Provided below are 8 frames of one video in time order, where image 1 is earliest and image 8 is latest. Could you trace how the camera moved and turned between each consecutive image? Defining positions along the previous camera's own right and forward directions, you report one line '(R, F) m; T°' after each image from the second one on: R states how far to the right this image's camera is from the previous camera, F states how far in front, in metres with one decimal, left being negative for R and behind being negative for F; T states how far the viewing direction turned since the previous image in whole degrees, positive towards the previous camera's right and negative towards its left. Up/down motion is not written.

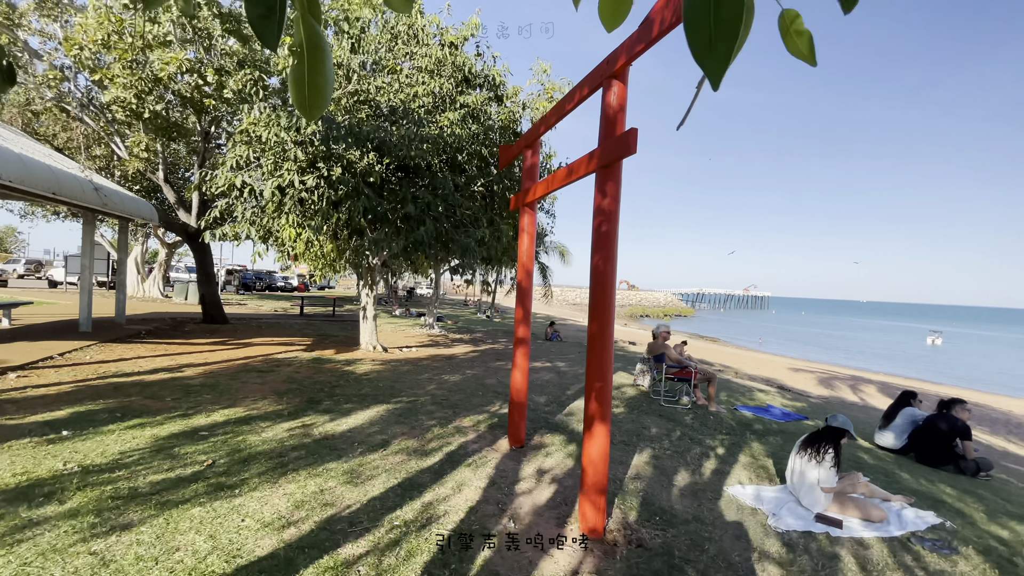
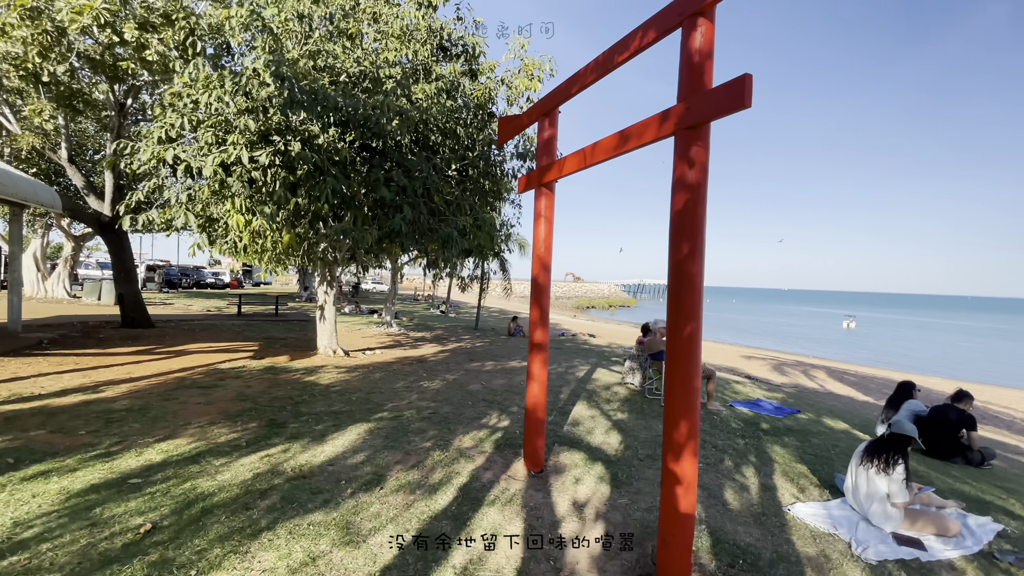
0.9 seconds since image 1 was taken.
(-0.6, +0.8) m; +7°
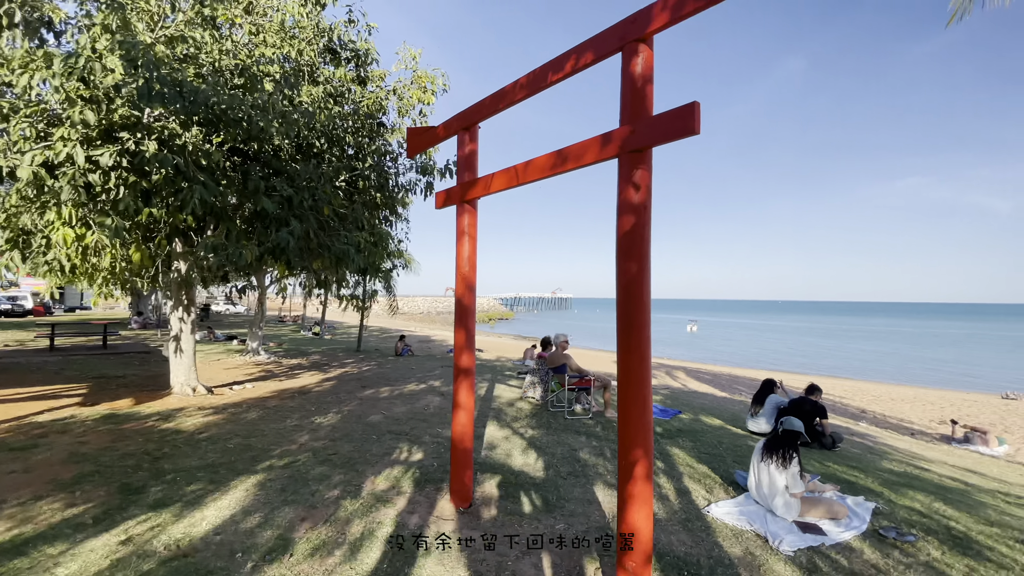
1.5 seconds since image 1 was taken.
(-0.3, +0.2) m; +15°
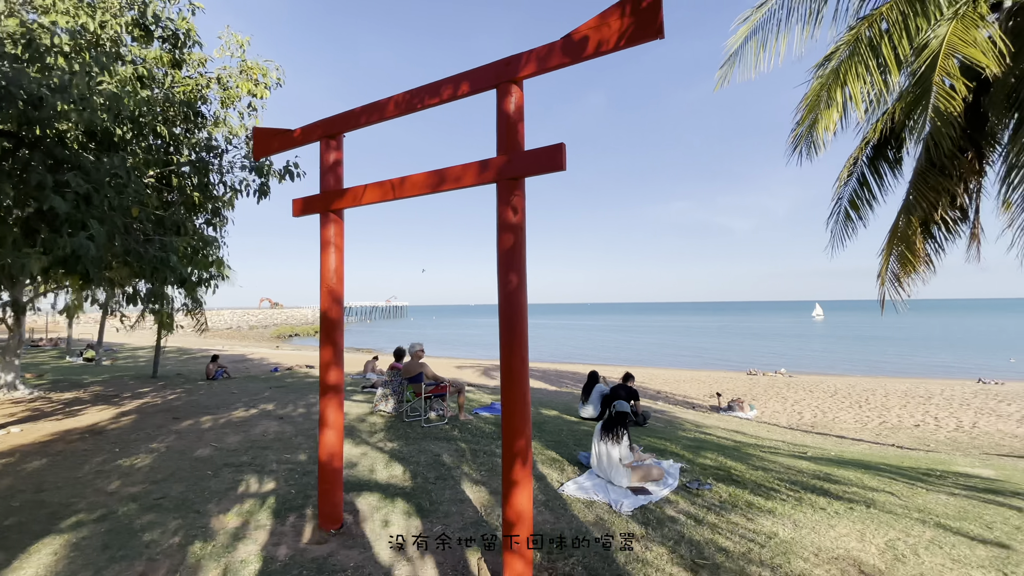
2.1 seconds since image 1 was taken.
(-0.3, -0.1) m; +20°
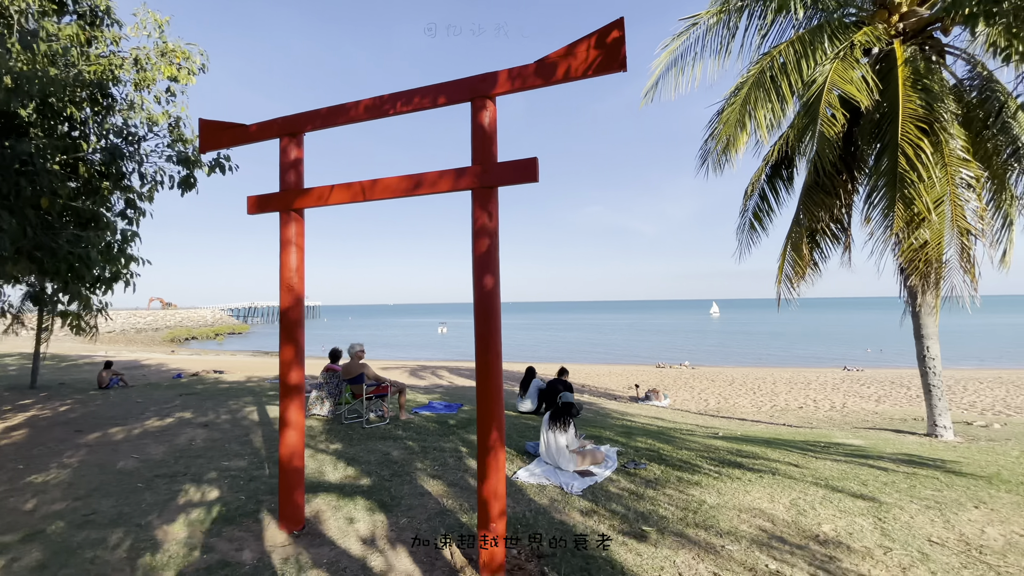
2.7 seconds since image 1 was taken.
(-0.3, -0.2) m; +10°
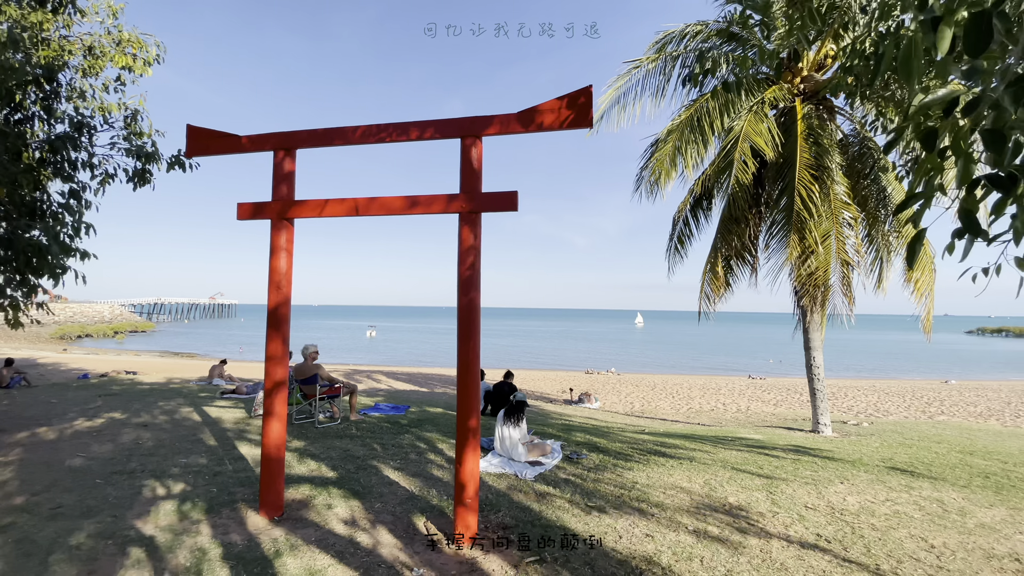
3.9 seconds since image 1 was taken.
(-0.3, -0.5) m; +8°
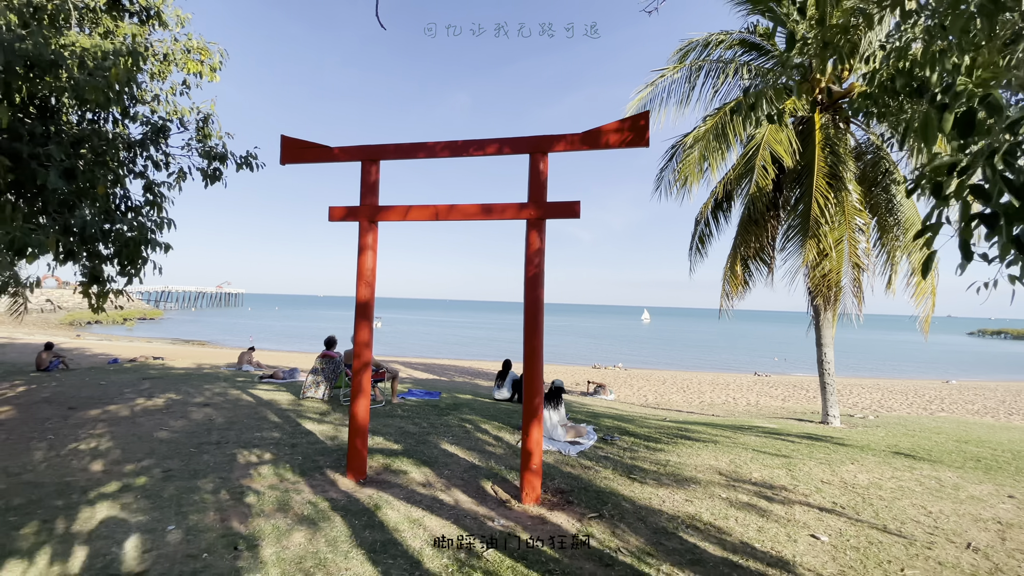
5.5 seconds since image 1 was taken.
(-0.5, -0.6) m; 0°
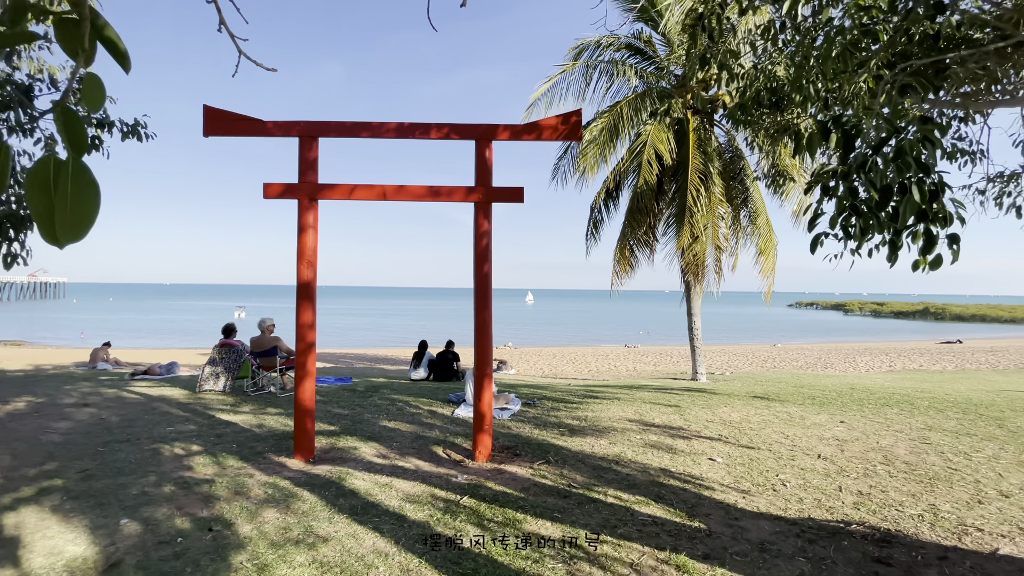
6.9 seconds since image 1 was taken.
(-0.6, -0.3) m; +14°
